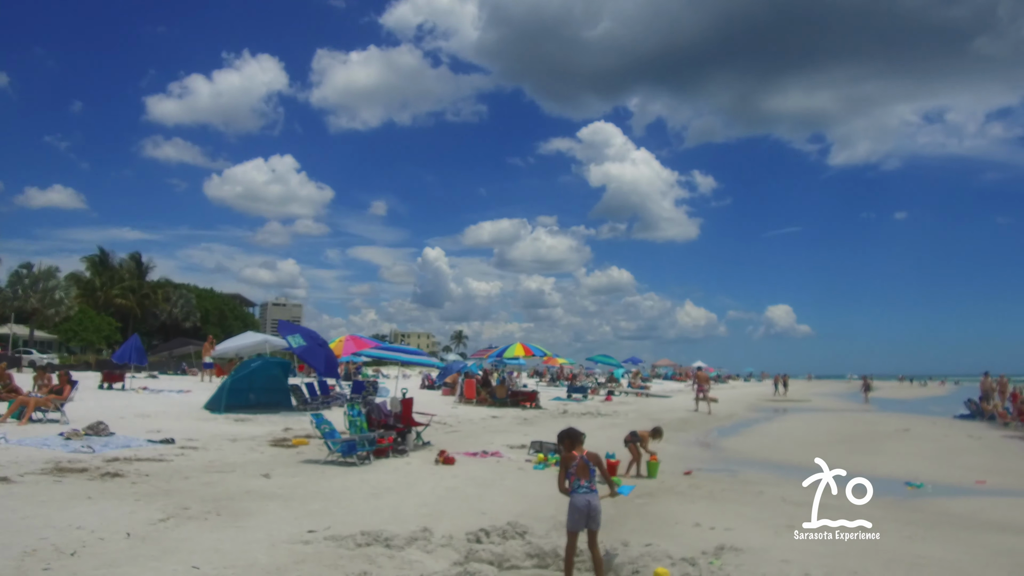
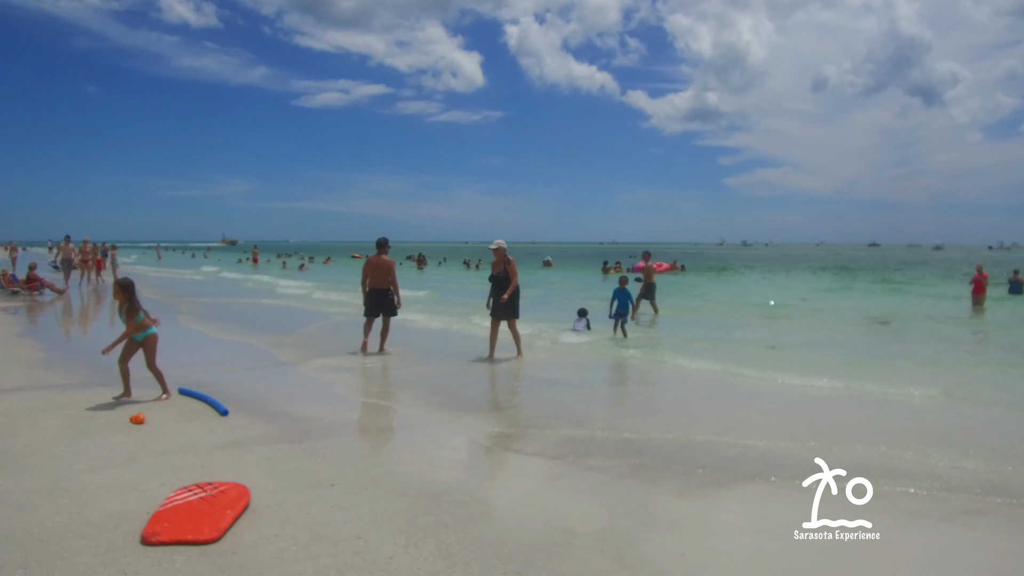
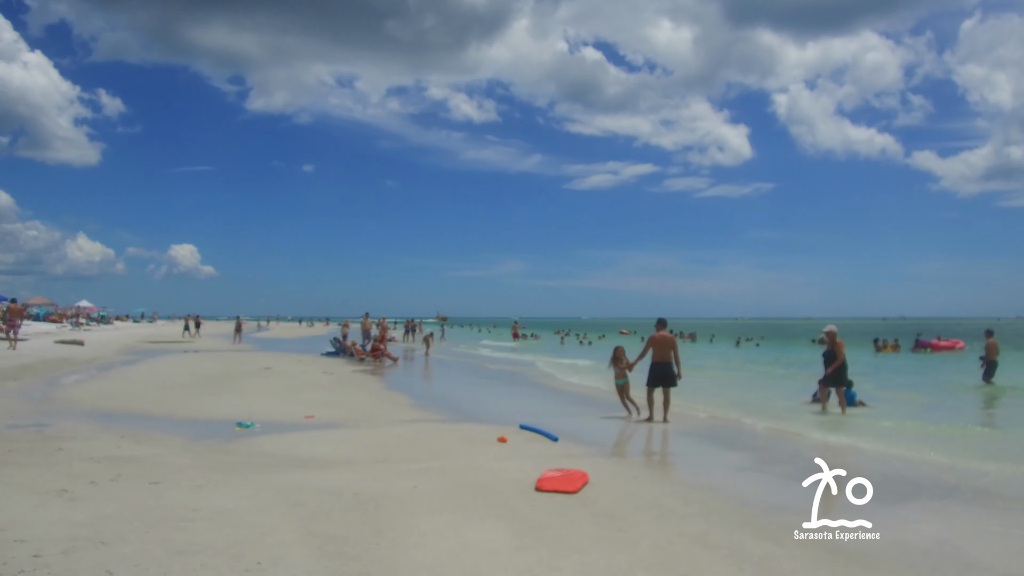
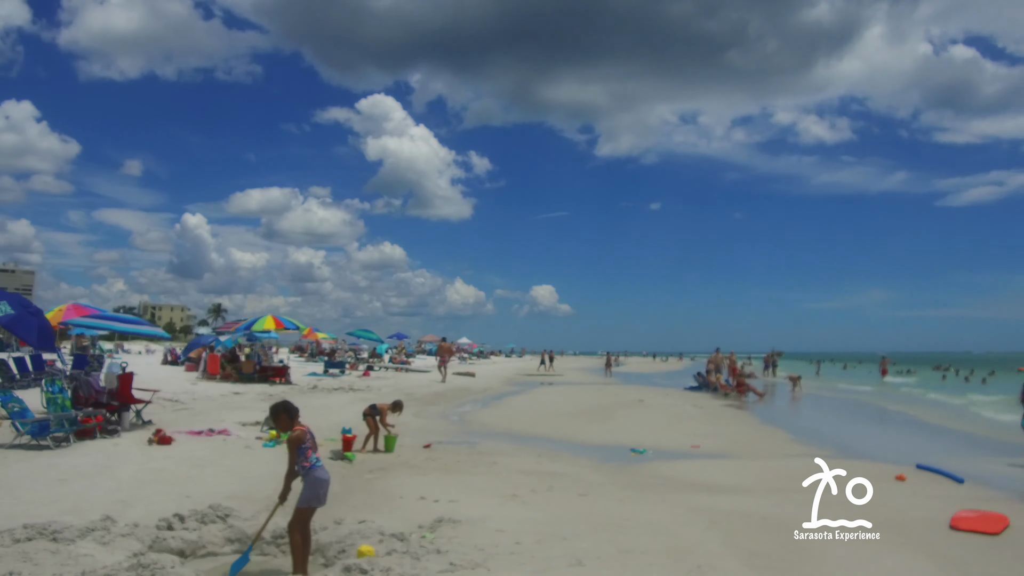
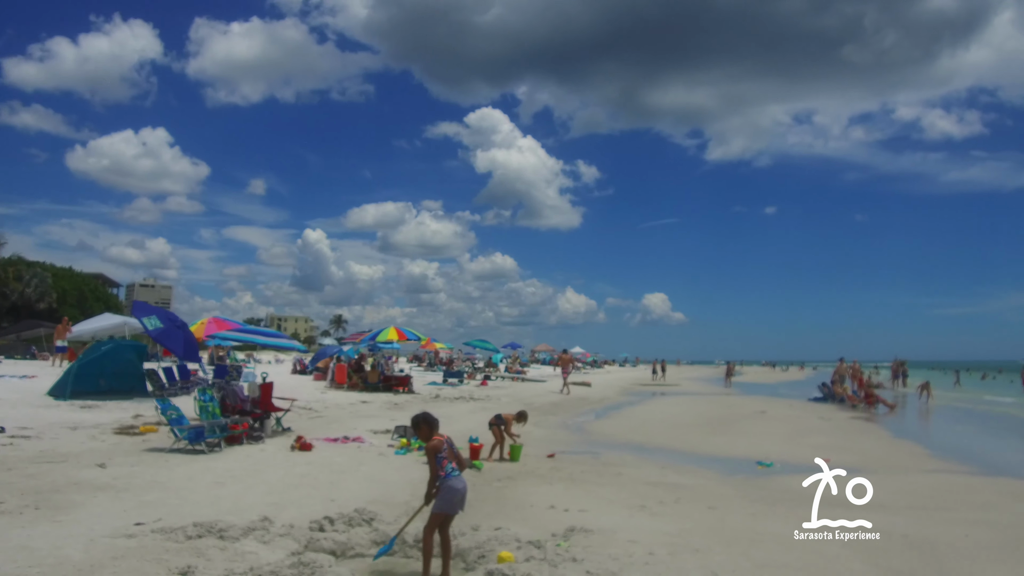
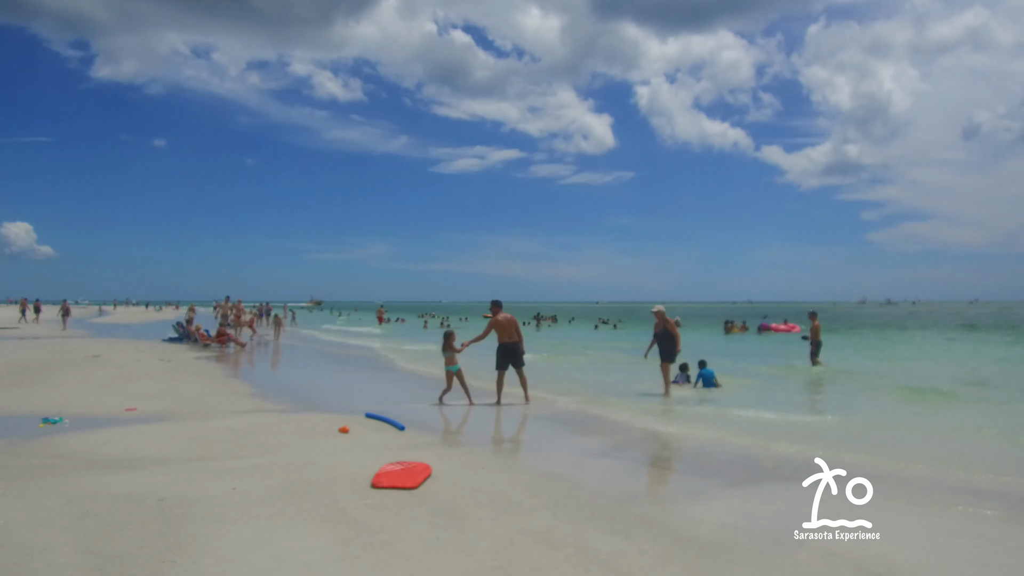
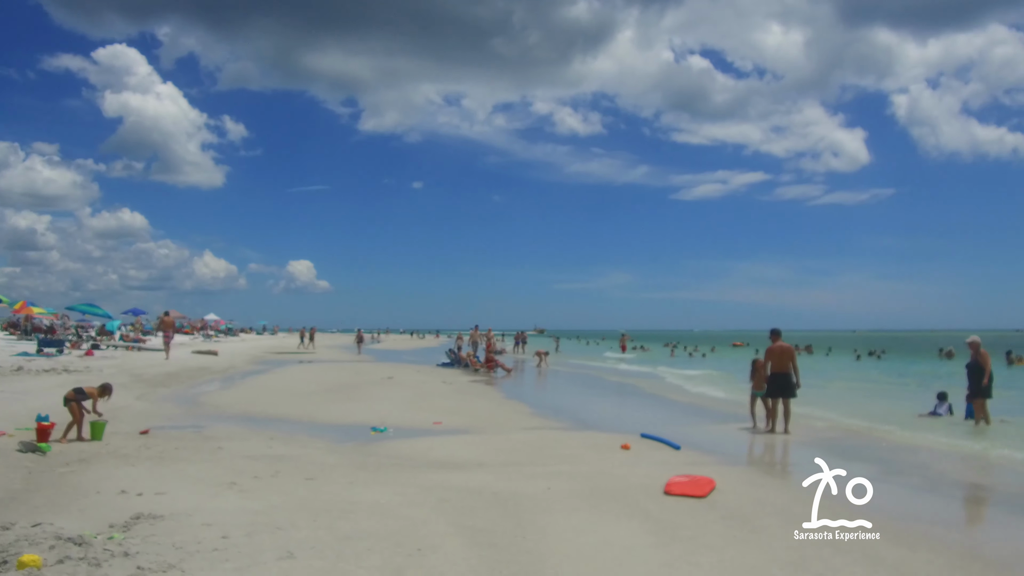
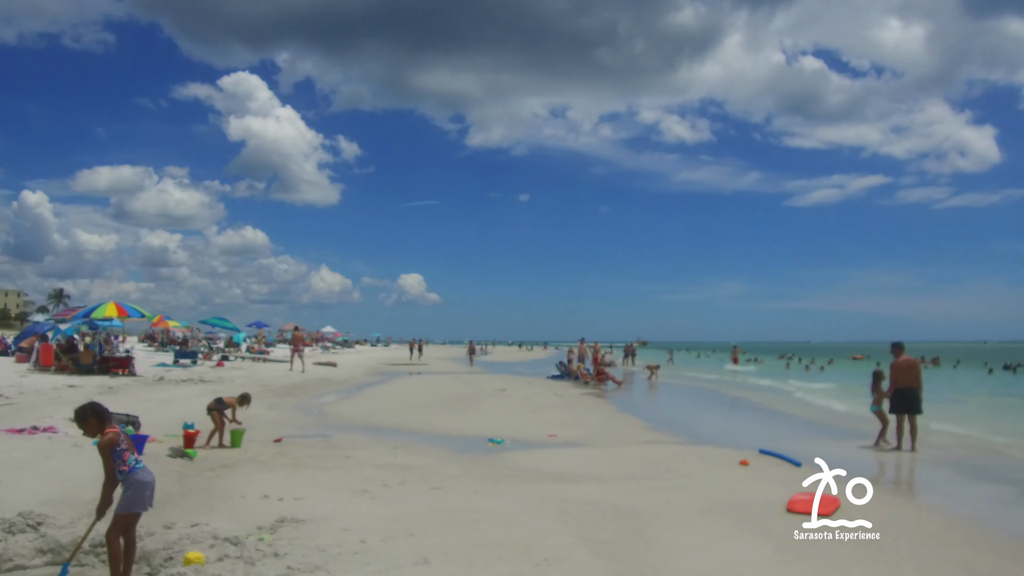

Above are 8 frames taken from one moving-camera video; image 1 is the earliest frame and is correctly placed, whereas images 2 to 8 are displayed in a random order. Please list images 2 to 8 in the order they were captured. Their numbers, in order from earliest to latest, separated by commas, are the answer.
5, 4, 8, 7, 3, 6, 2
